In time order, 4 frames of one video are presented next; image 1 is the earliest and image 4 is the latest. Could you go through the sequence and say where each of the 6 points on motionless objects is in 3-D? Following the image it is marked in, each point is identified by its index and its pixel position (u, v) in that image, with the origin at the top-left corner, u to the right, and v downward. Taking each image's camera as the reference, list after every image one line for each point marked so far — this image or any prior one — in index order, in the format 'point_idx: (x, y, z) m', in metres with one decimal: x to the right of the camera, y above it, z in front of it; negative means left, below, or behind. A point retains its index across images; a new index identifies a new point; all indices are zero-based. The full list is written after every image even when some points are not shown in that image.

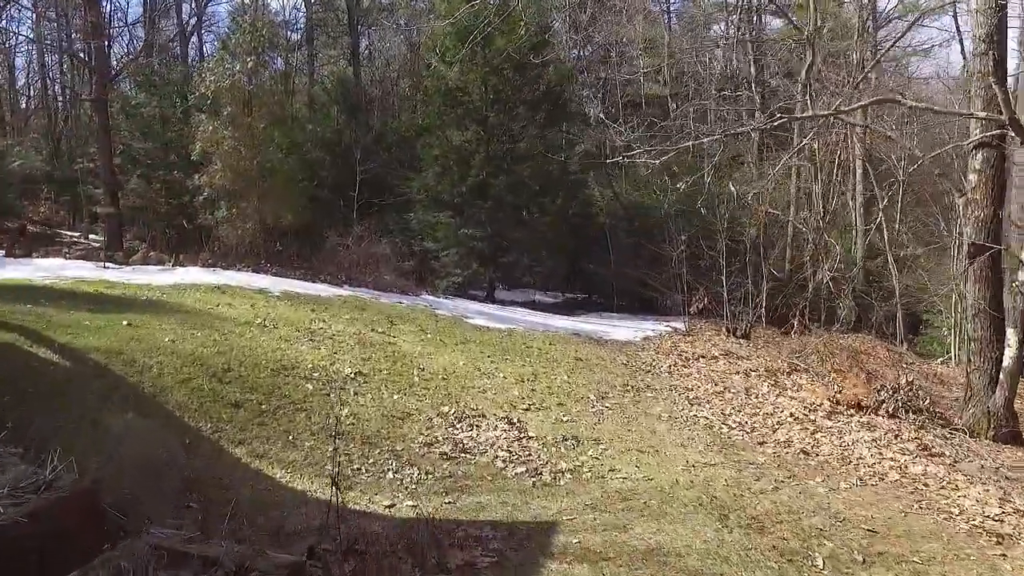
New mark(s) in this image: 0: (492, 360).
0: (-0.2, -0.8, +9.0) m
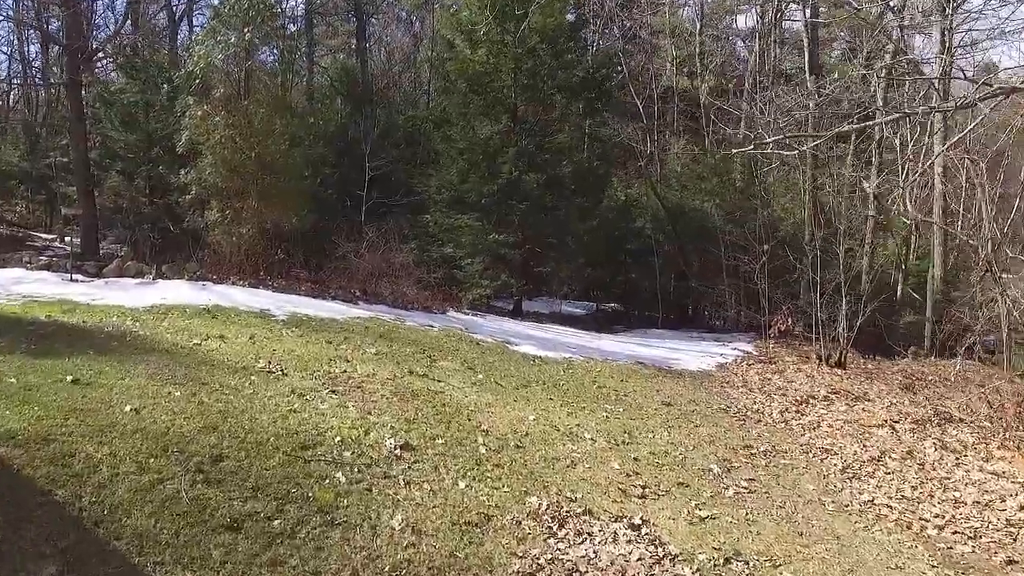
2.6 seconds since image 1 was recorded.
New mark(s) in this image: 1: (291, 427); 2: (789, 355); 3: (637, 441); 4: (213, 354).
0: (+0.5, -1.0, +6.9) m
1: (-1.3, -0.8, +4.9) m
2: (+4.0, -1.0, +11.7) m
3: (+1.0, -1.2, +6.5) m
4: (-2.3, -0.5, +6.3) m
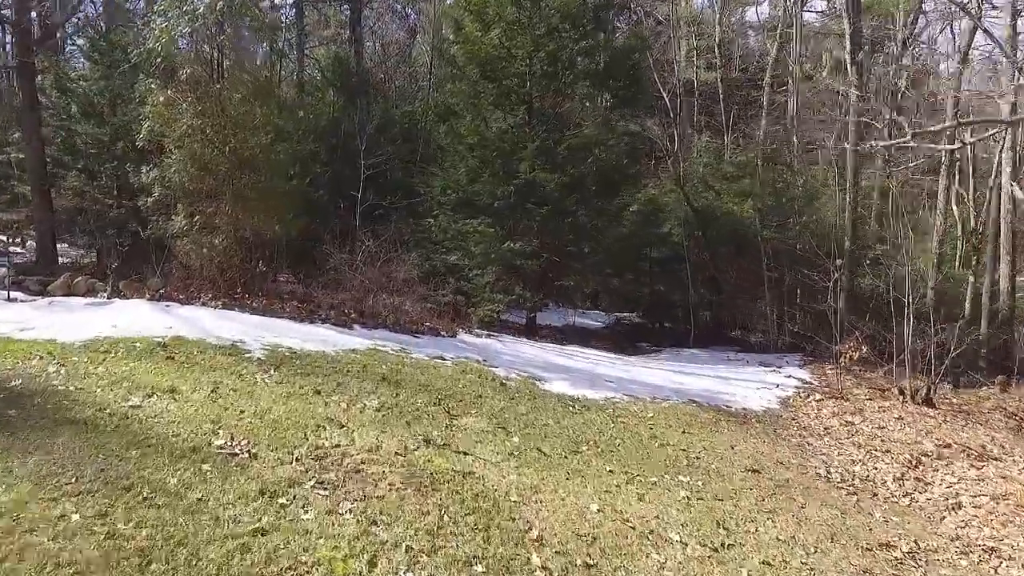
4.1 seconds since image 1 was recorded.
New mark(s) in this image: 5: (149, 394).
0: (+0.8, -1.3, +5.1) m
1: (-1.0, -1.1, +3.1) m
2: (+4.2, -1.2, +10.0) m
3: (+1.3, -1.5, +4.7) m
4: (-2.0, -0.8, +4.5) m
5: (-2.3, -0.7, +5.2) m
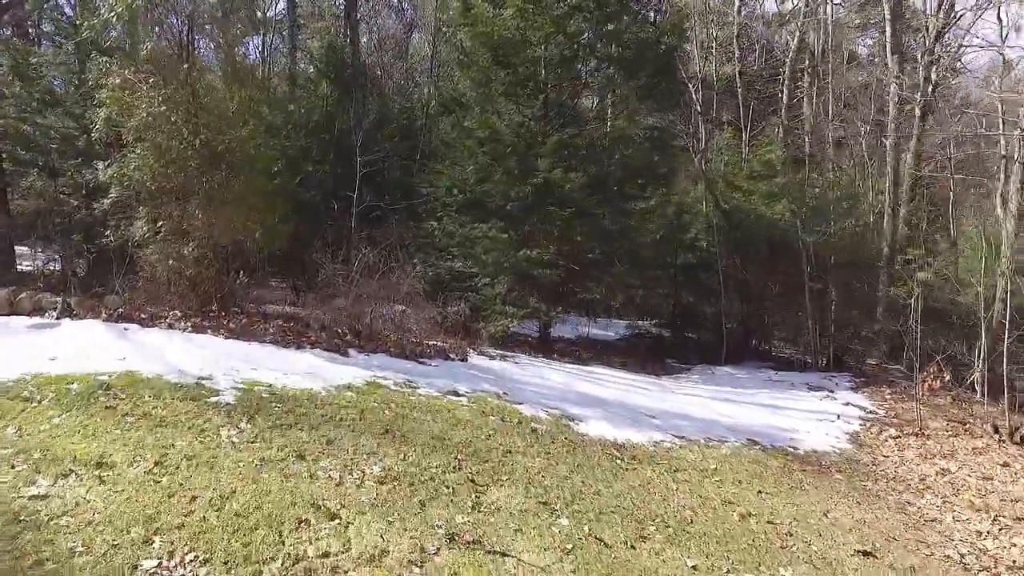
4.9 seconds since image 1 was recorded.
0: (+1.0, -1.5, +3.7) m
1: (-0.7, -1.2, +1.7) m
2: (+4.5, -1.4, +8.6) m
3: (+1.6, -1.6, +3.3) m
4: (-1.7, -0.9, +3.1) m
5: (-2.0, -0.8, +3.8) m
